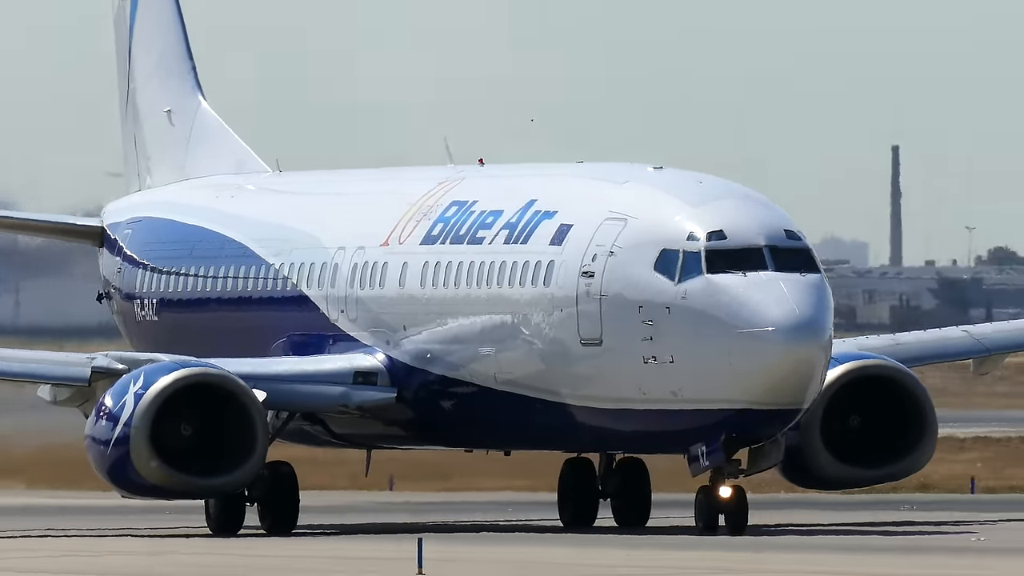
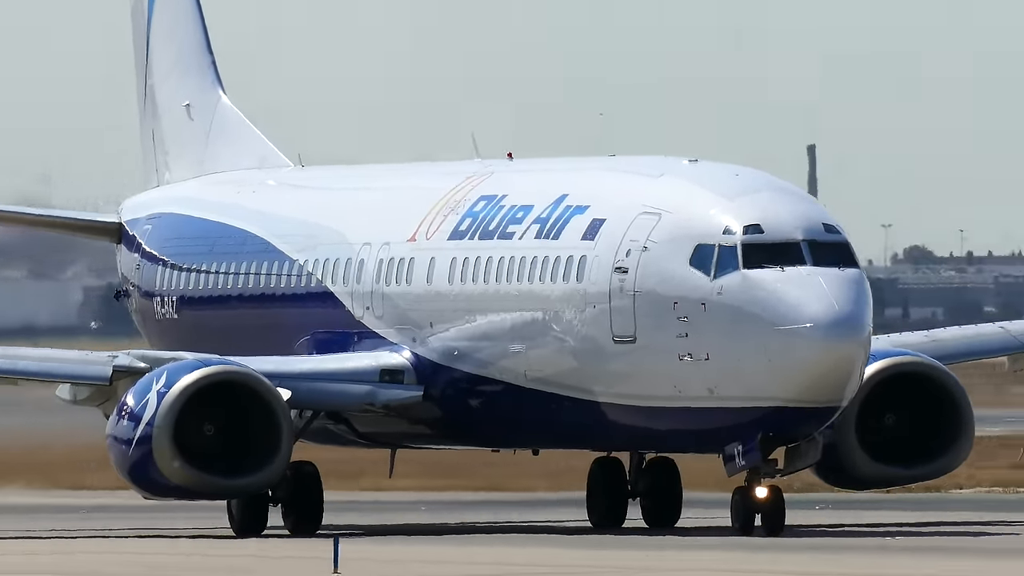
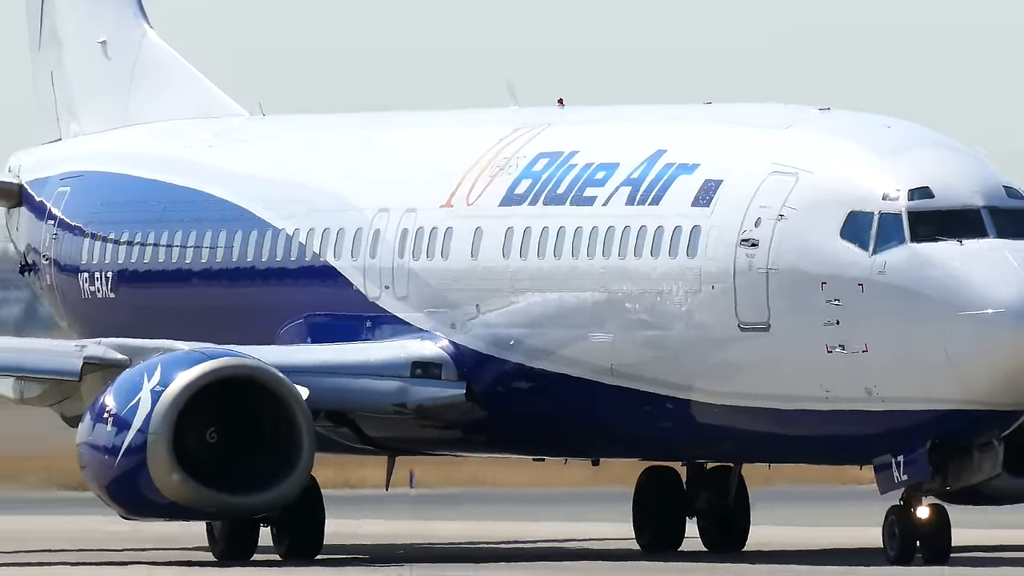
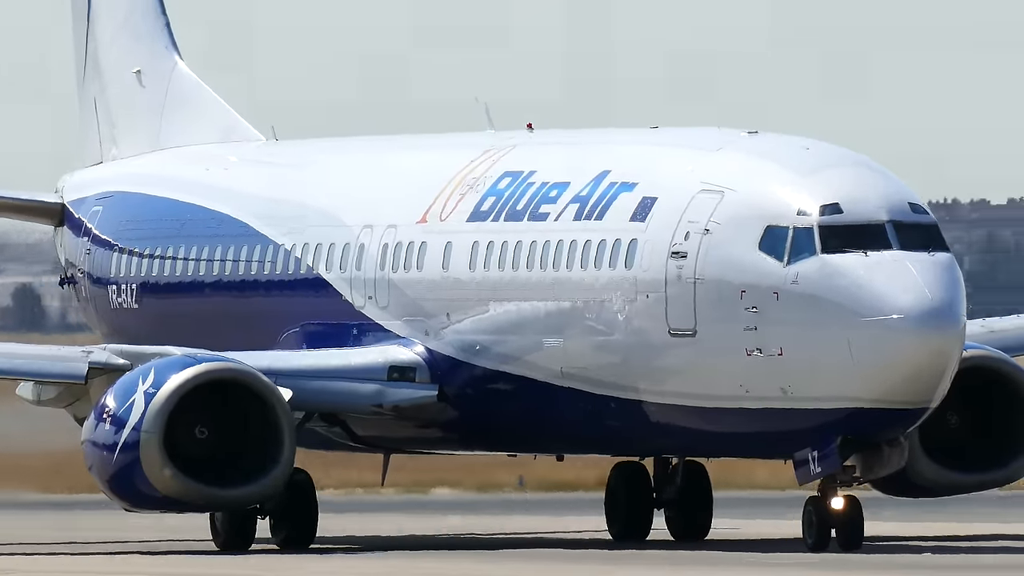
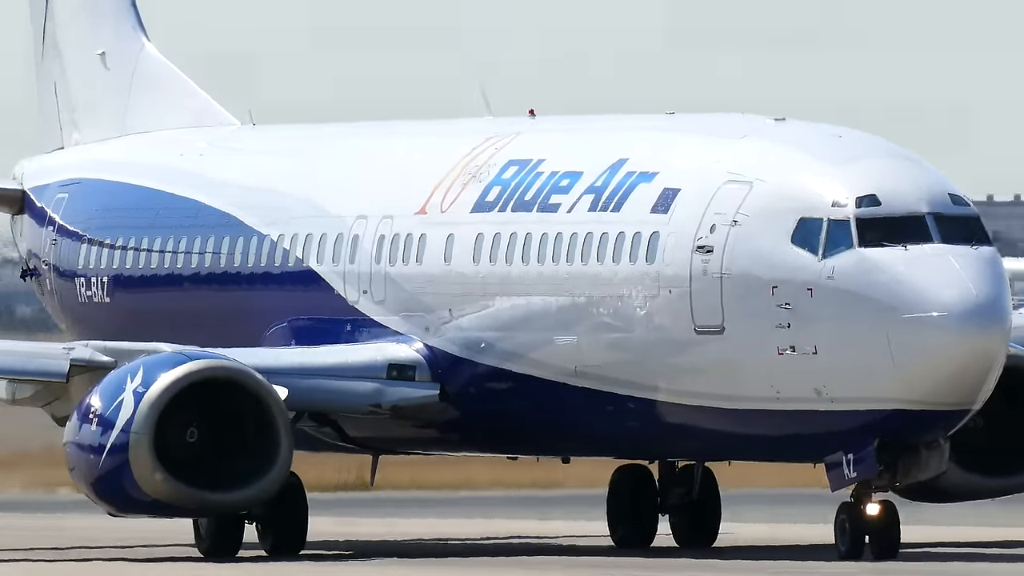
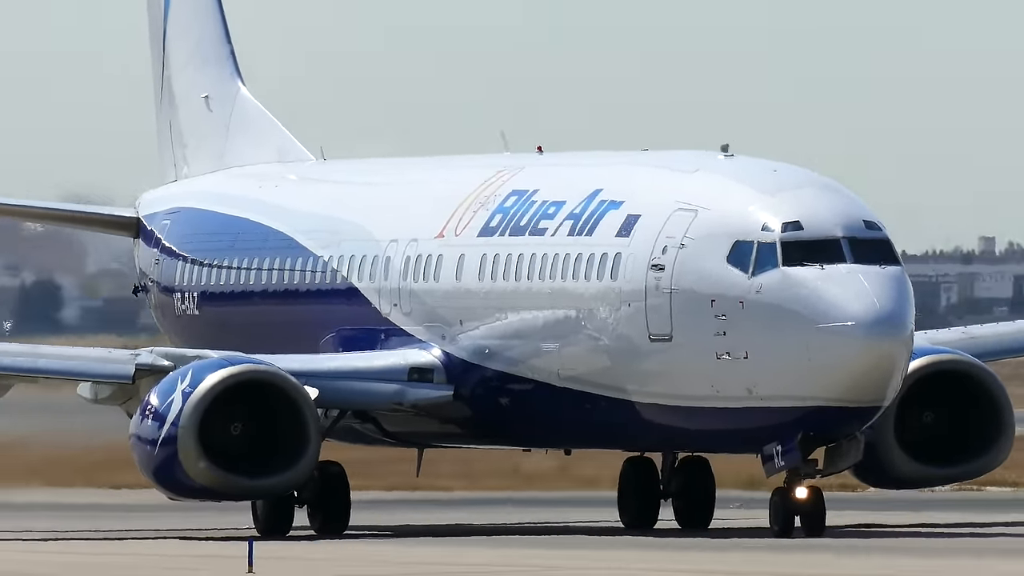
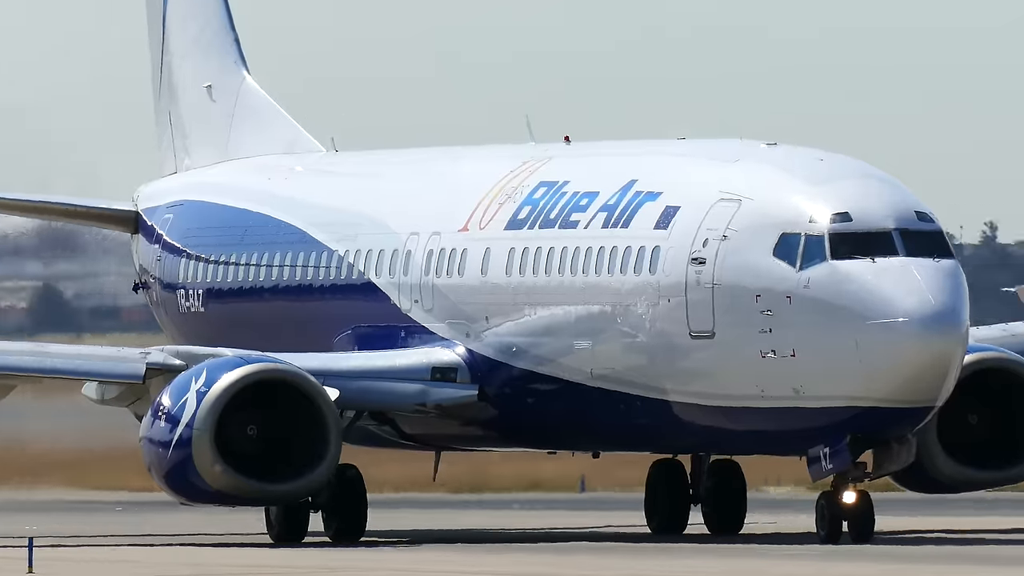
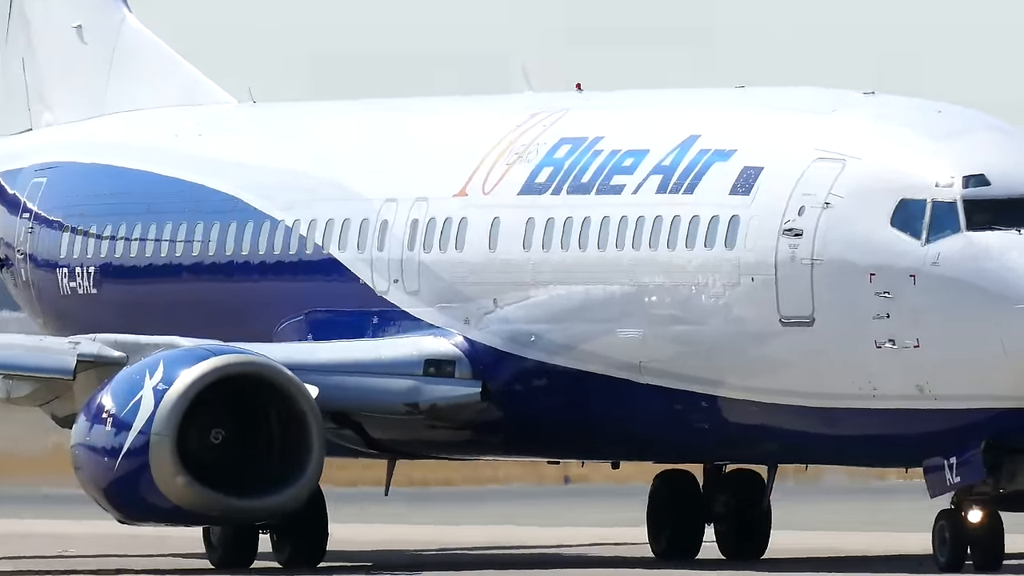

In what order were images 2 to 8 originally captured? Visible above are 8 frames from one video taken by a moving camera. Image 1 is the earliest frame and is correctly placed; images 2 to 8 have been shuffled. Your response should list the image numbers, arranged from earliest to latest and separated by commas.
2, 6, 7, 4, 5, 3, 8
